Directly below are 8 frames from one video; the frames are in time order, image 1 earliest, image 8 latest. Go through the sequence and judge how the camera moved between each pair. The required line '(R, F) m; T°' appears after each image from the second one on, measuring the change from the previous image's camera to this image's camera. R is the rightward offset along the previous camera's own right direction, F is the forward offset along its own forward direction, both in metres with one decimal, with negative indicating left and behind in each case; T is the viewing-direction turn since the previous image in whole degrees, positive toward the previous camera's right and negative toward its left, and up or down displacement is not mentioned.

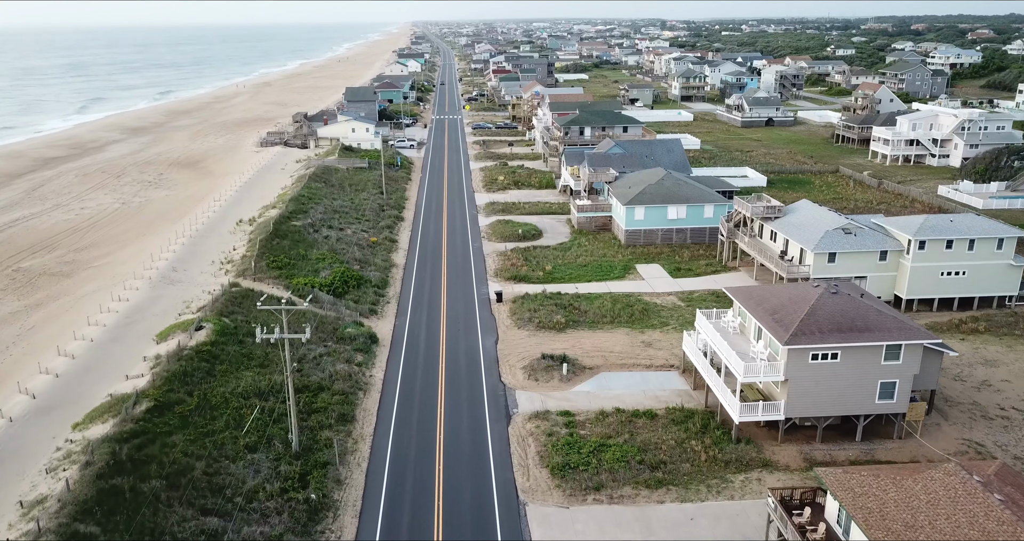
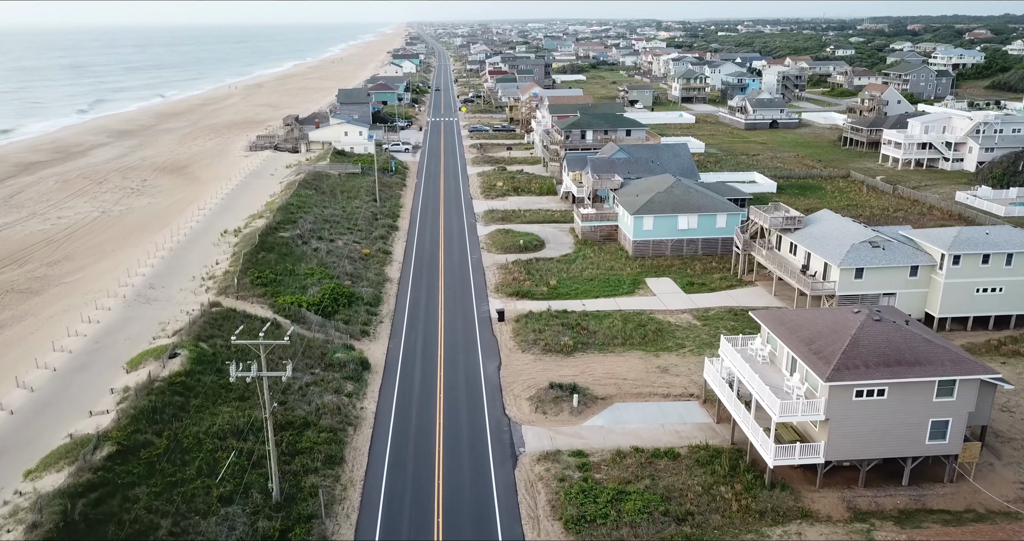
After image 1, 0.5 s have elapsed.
(-0.3, +2.7) m; 0°
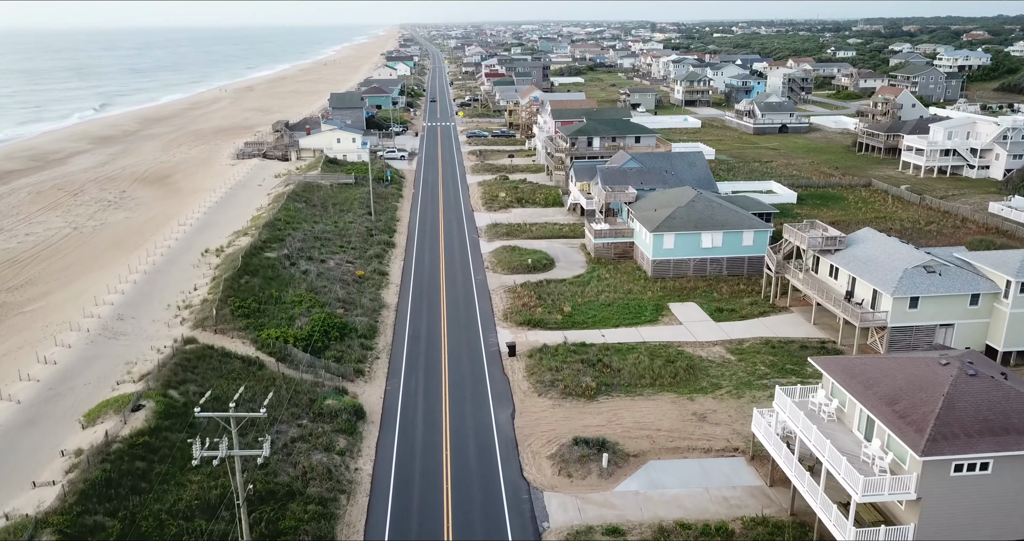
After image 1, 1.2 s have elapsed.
(-0.8, +3.8) m; 0°
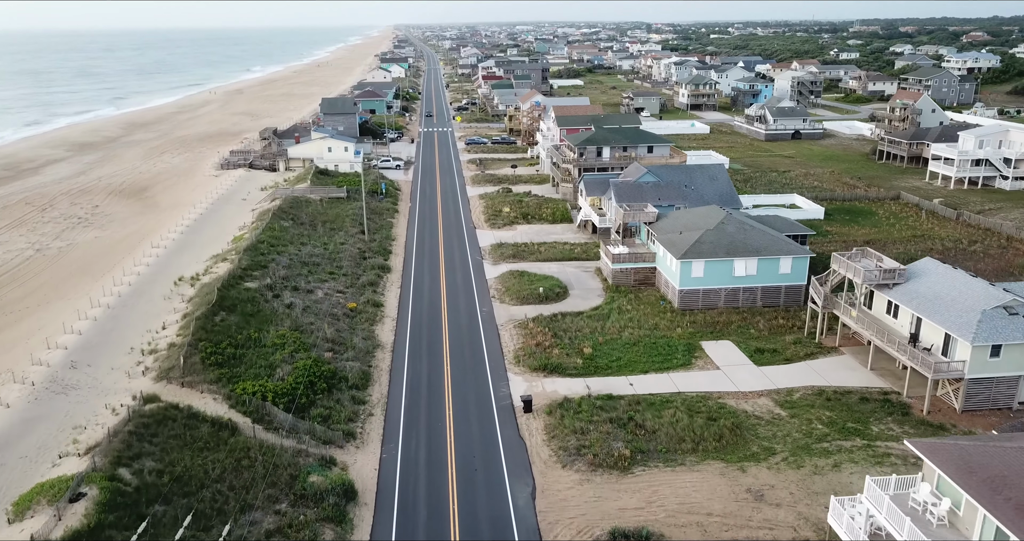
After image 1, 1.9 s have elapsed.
(-0.8, +4.4) m; 0°
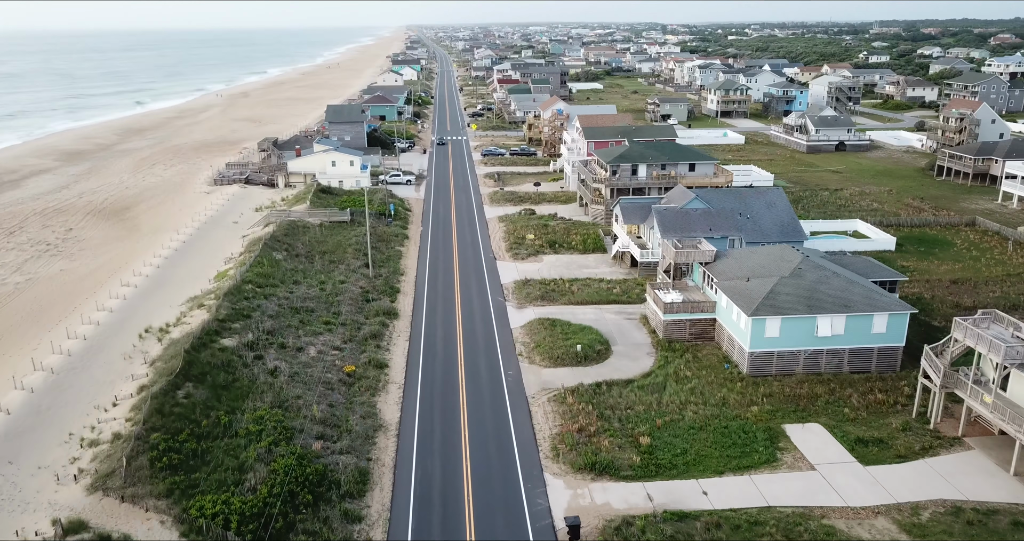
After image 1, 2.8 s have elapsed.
(-0.9, +6.5) m; -1°
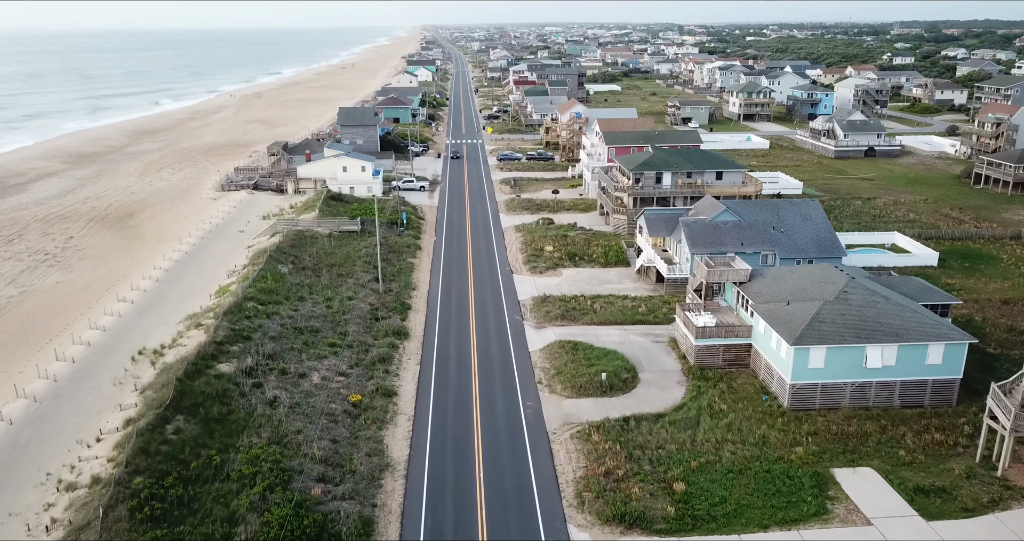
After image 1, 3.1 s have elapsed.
(-0.2, +2.4) m; -1°
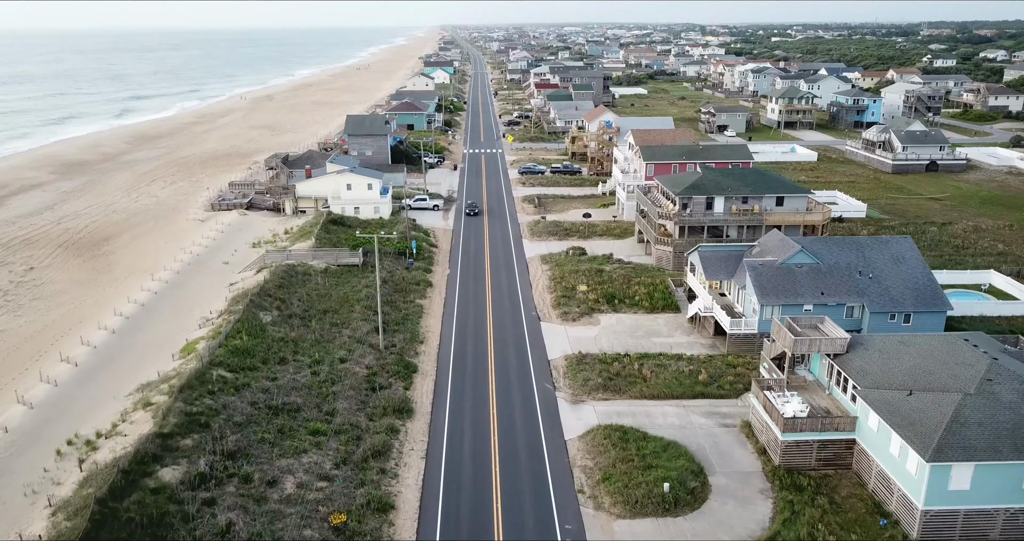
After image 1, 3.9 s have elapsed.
(-0.5, +6.8) m; -1°
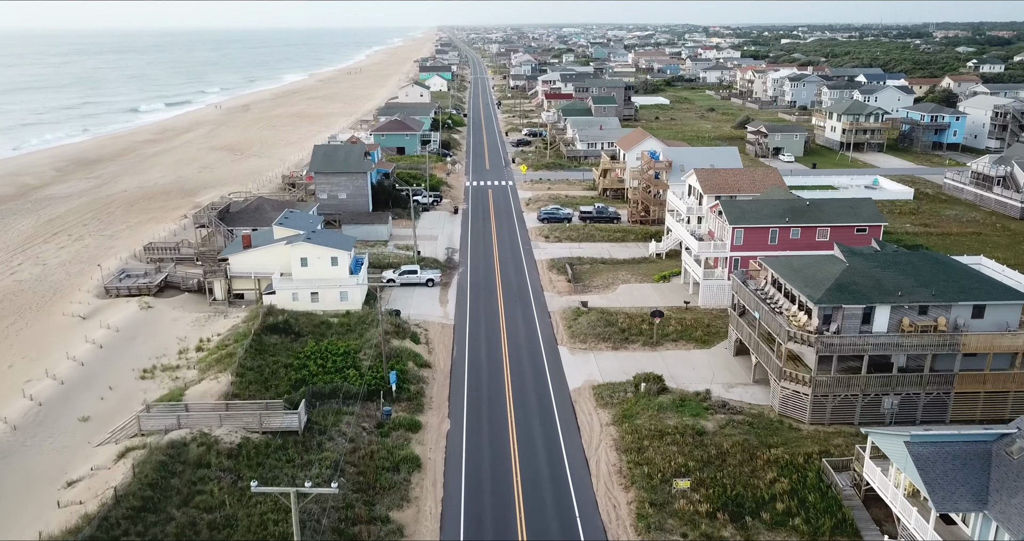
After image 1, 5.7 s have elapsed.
(-1.5, +16.3) m; 0°
